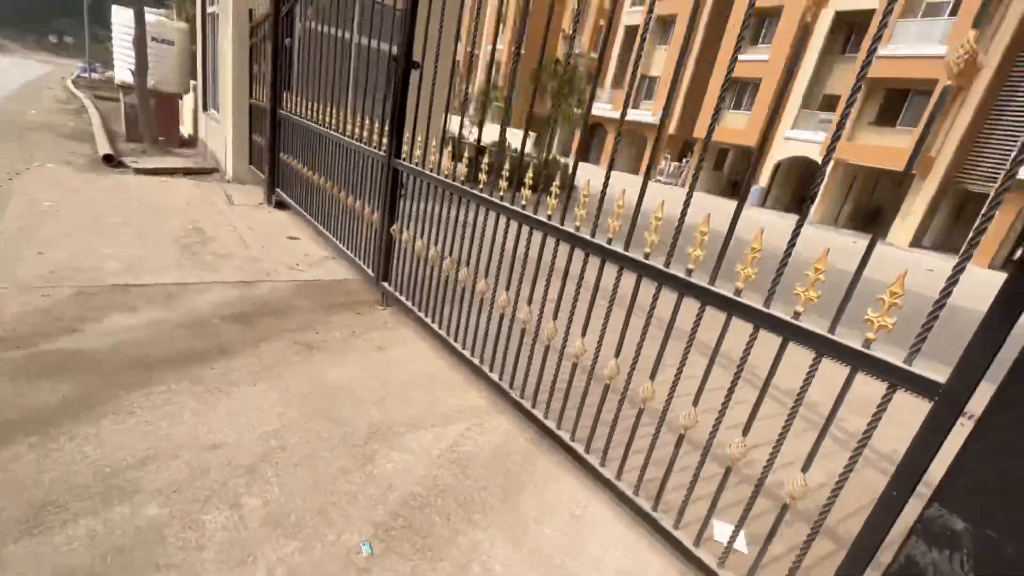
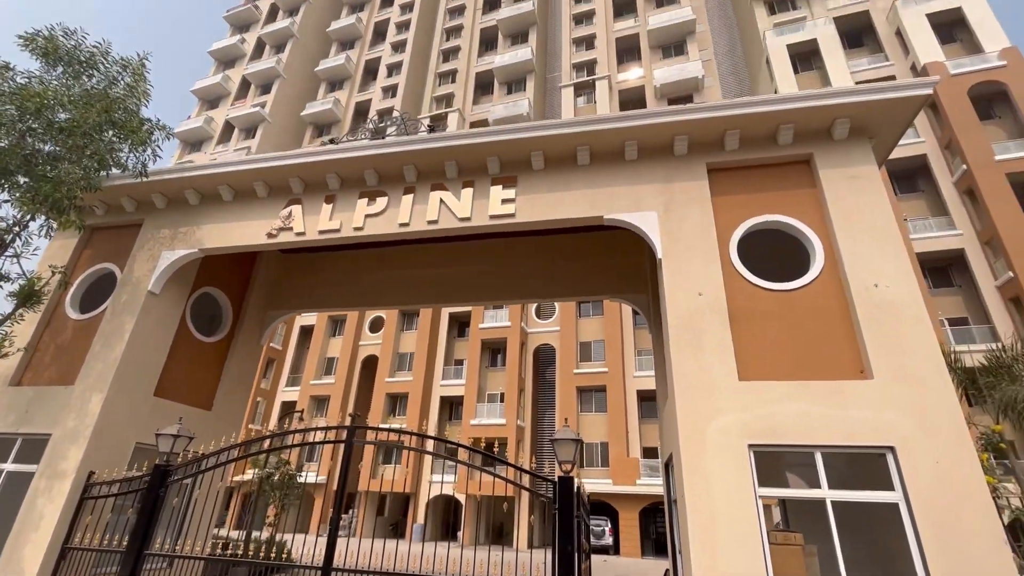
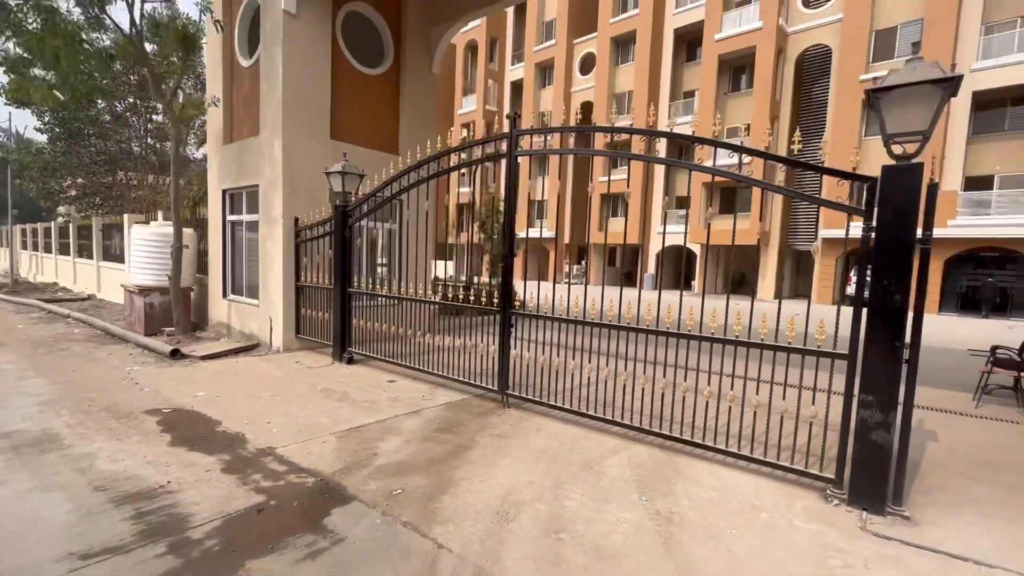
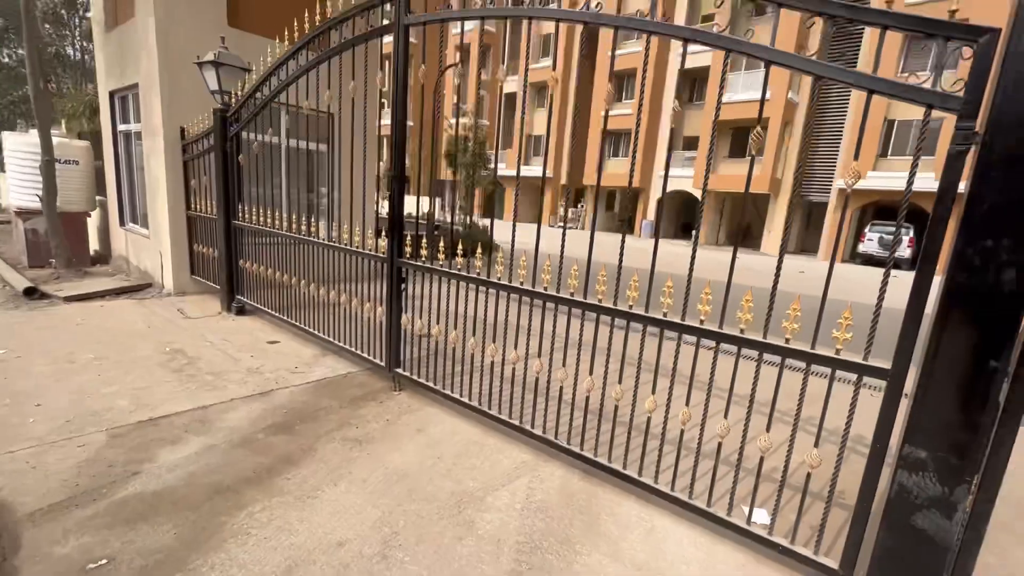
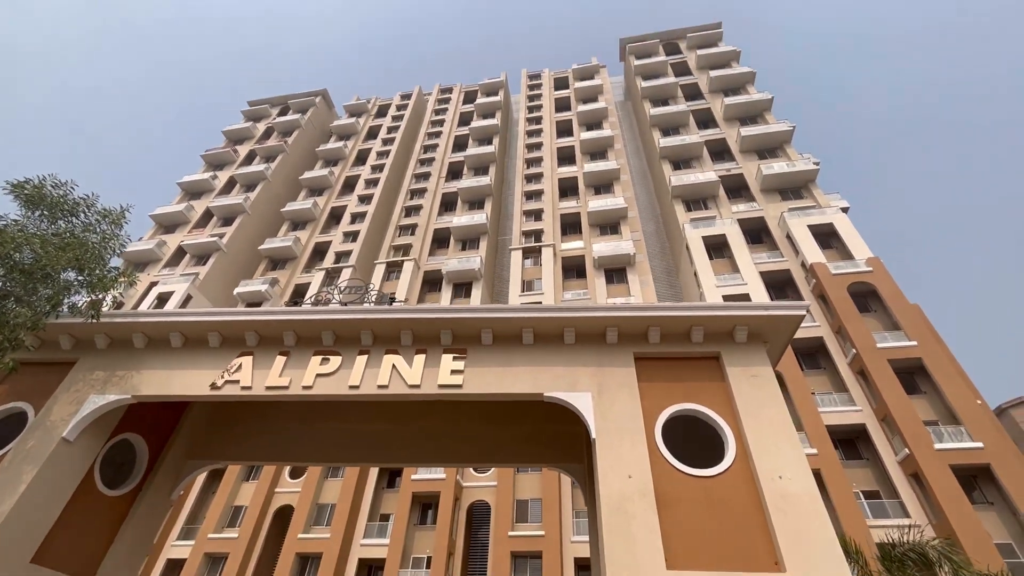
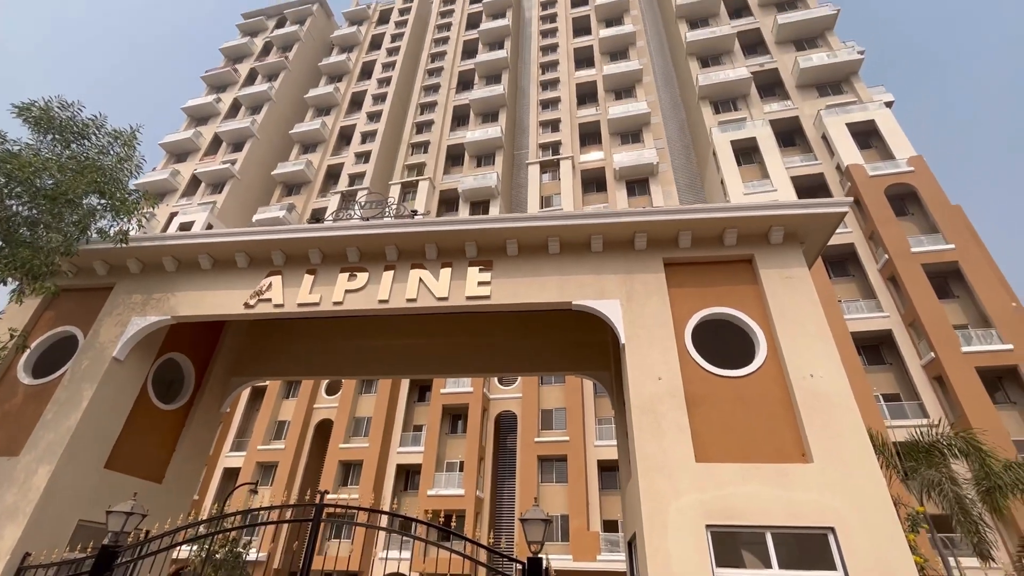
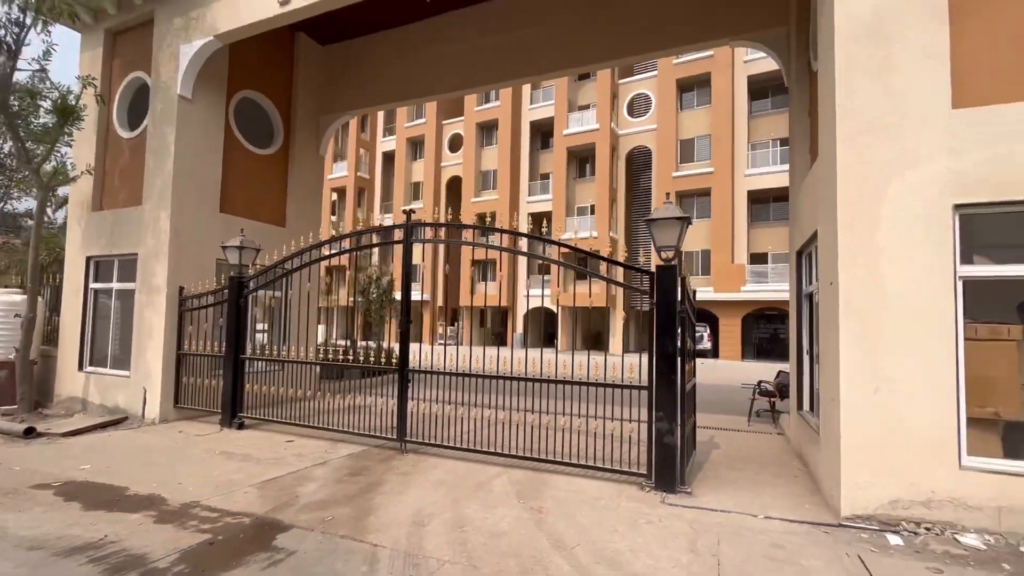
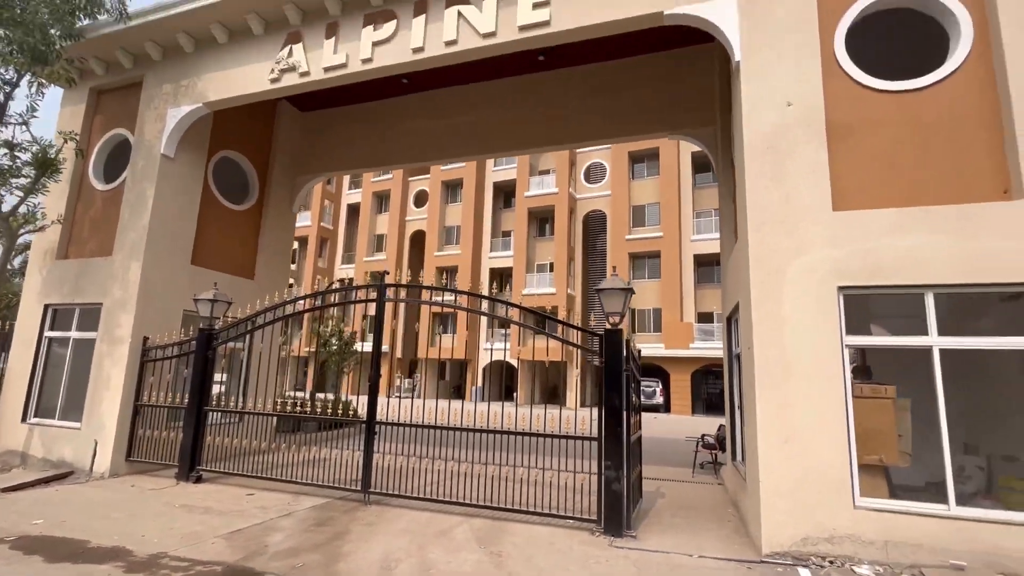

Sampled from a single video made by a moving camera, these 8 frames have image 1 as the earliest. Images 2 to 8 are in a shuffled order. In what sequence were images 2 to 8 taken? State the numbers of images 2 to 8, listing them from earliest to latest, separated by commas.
4, 3, 7, 8, 2, 6, 5
